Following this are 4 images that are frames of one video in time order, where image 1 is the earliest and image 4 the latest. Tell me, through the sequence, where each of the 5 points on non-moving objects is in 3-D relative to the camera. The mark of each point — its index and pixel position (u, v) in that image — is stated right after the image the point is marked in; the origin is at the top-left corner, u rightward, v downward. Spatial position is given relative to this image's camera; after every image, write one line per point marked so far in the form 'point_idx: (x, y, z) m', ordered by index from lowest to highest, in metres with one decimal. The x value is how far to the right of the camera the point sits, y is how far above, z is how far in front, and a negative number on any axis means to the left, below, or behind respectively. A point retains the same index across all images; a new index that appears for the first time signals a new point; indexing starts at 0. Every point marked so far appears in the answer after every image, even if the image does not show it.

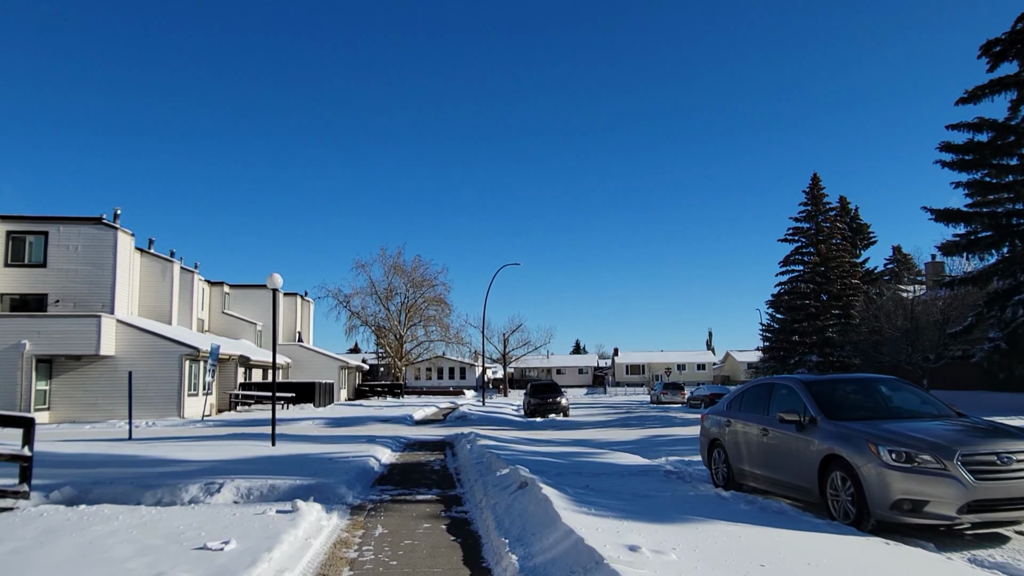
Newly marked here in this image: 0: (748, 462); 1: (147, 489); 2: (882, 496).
0: (+2.9, -2.1, +8.9) m
1: (-4.1, -2.2, +8.2) m
2: (+3.3, -1.8, +6.5) m
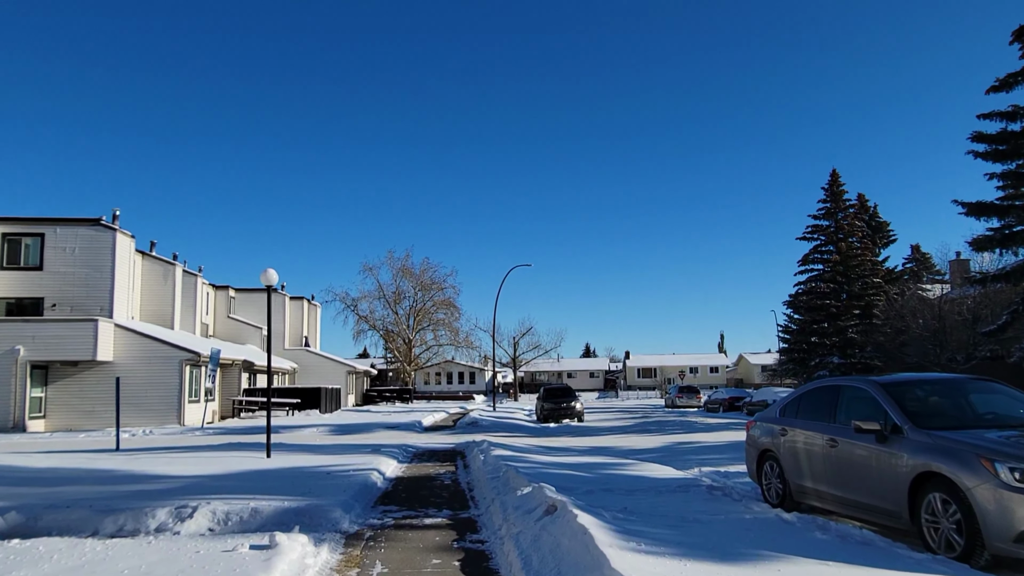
0: (+3.1, -2.0, +7.7) m
1: (-3.8, -2.1, +7.0) m
2: (+3.5, -1.7, +5.2) m
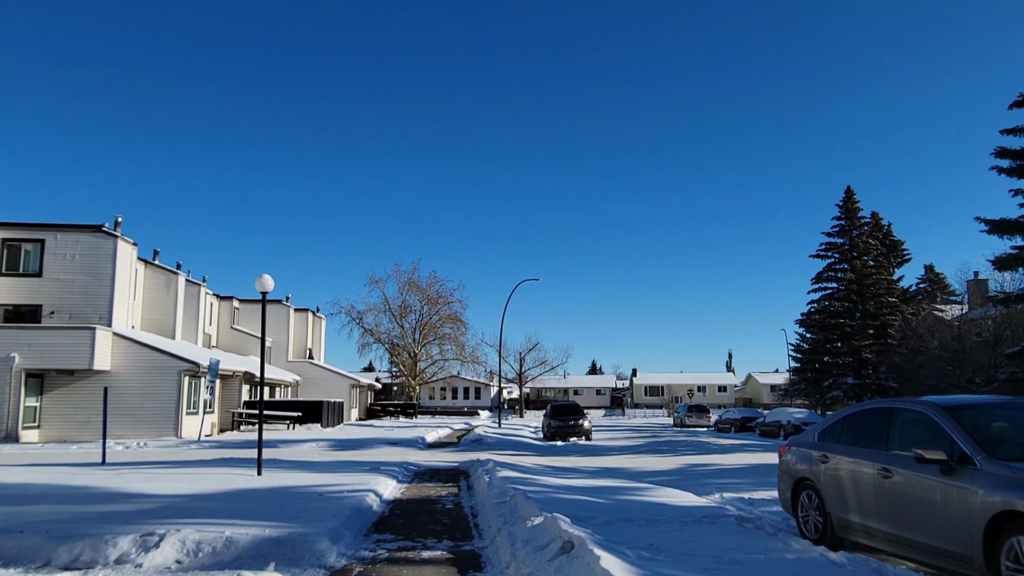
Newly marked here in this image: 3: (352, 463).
0: (+3.2, -2.1, +6.8) m
1: (-3.7, -2.1, +6.2) m
2: (+3.5, -1.7, +4.4) m
3: (-3.5, -3.9, +16.4) m
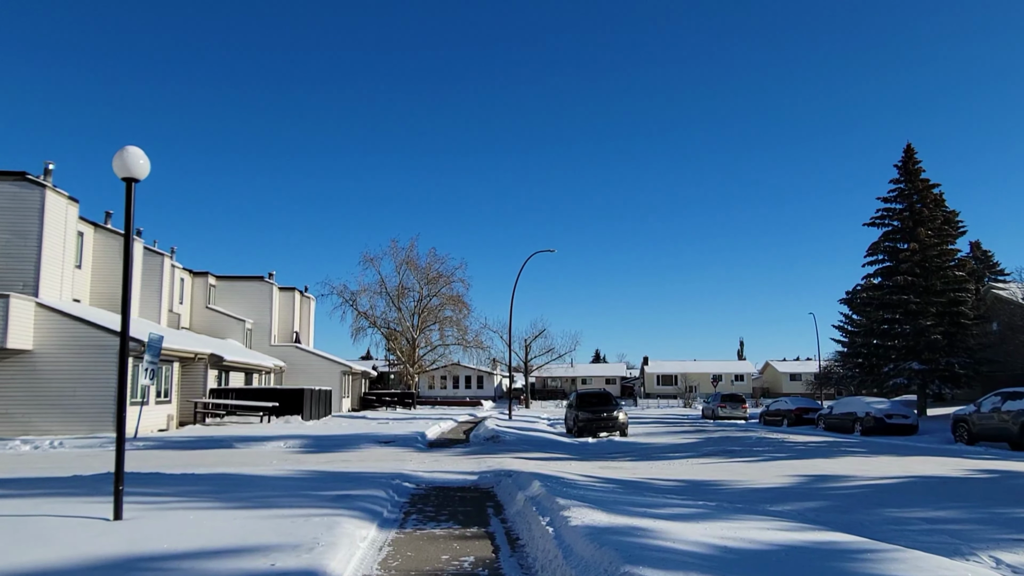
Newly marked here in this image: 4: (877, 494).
0: (+3.9, -1.1, +1.0) m
1: (-3.0, -1.1, +0.5) m
2: (+4.3, -0.8, -1.4) m
3: (-2.8, -2.7, +10.7) m
4: (+5.2, -2.9, +10.6) m
